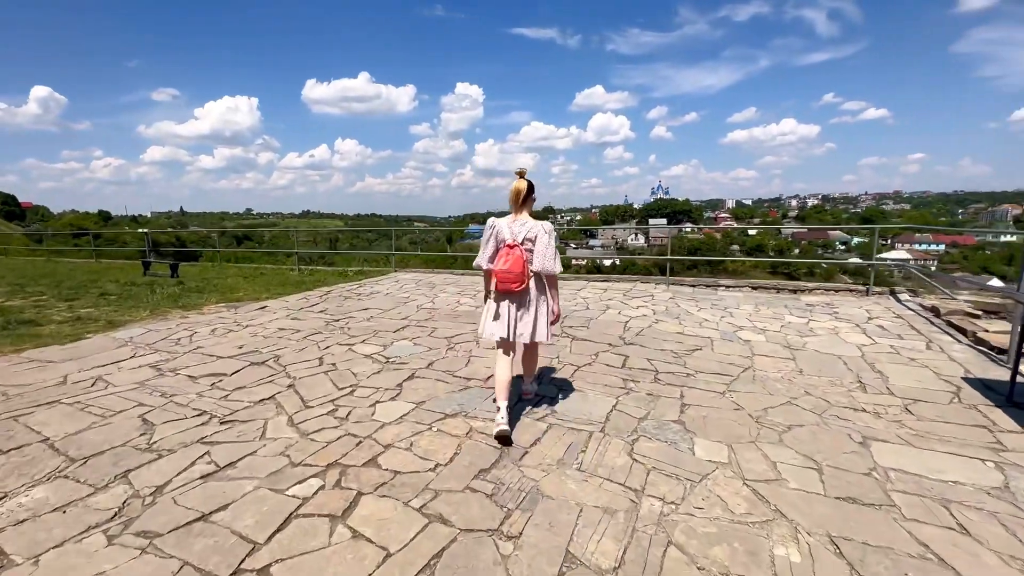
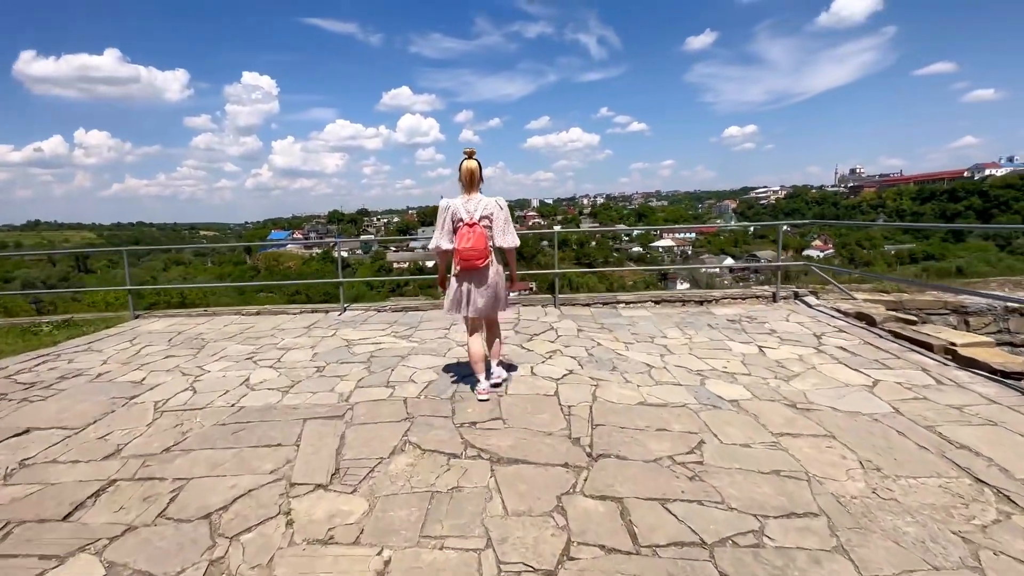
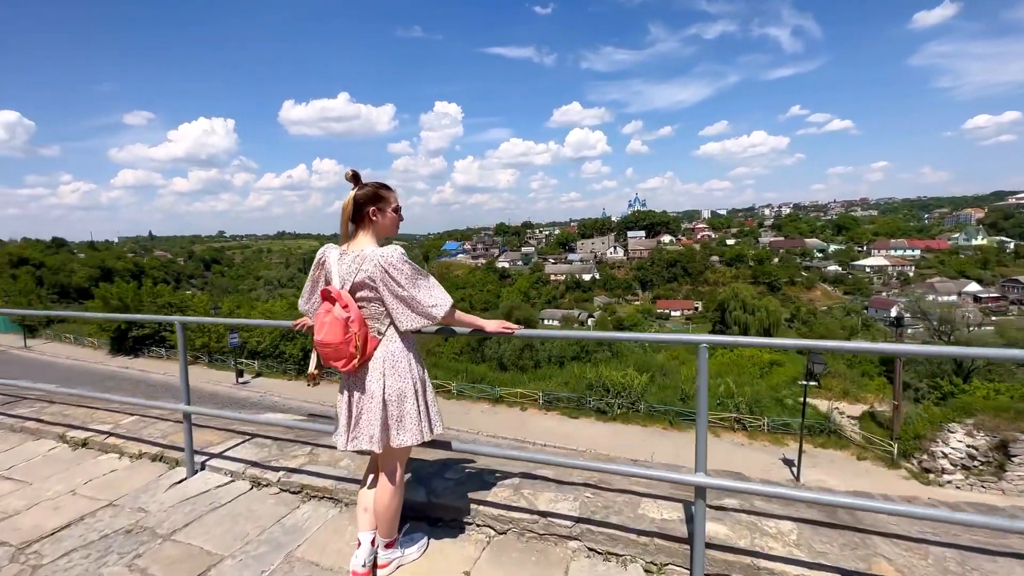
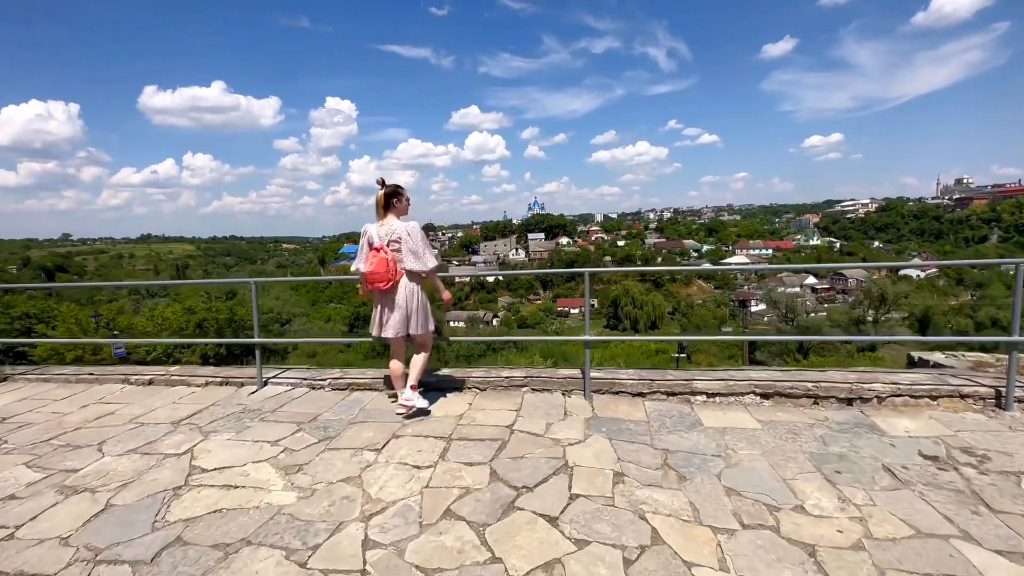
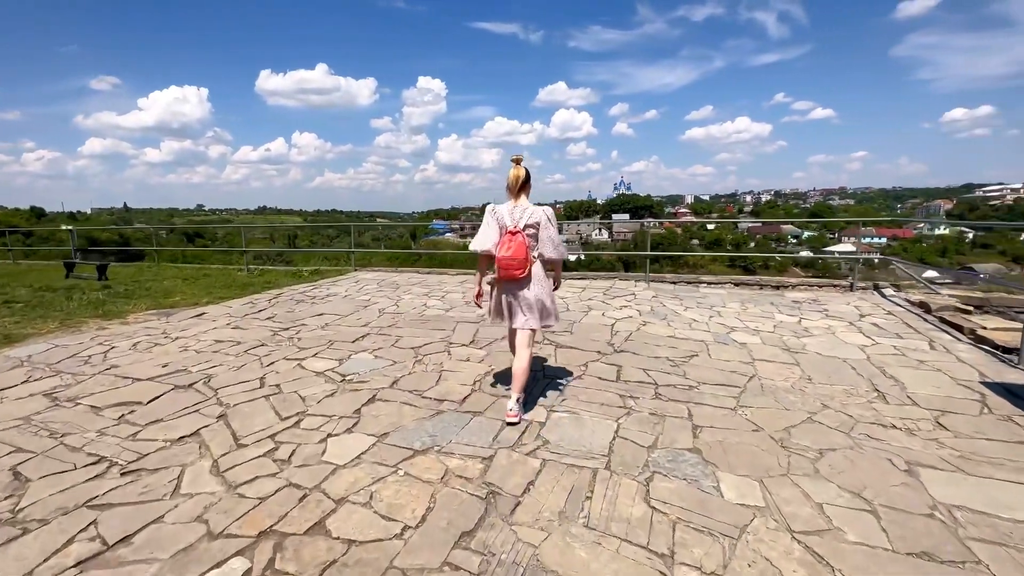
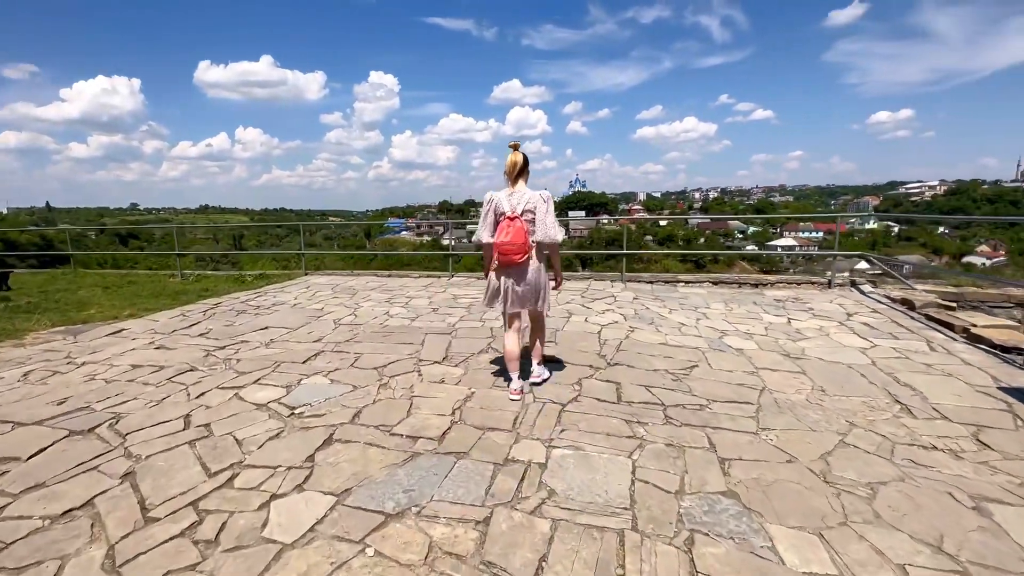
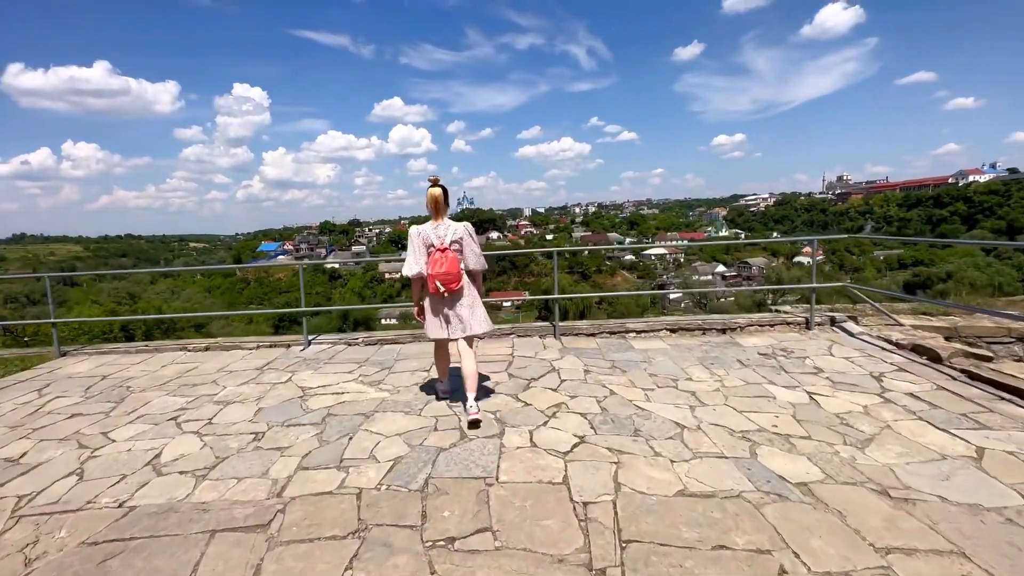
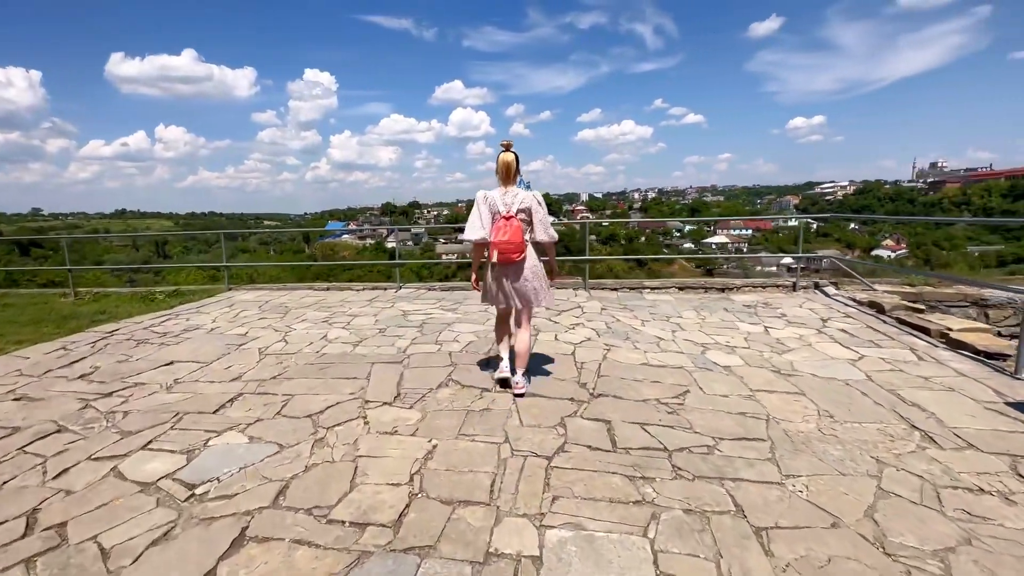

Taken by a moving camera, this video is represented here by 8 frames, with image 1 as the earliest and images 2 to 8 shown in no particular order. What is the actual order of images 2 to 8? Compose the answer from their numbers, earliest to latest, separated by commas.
5, 6, 8, 2, 7, 4, 3
